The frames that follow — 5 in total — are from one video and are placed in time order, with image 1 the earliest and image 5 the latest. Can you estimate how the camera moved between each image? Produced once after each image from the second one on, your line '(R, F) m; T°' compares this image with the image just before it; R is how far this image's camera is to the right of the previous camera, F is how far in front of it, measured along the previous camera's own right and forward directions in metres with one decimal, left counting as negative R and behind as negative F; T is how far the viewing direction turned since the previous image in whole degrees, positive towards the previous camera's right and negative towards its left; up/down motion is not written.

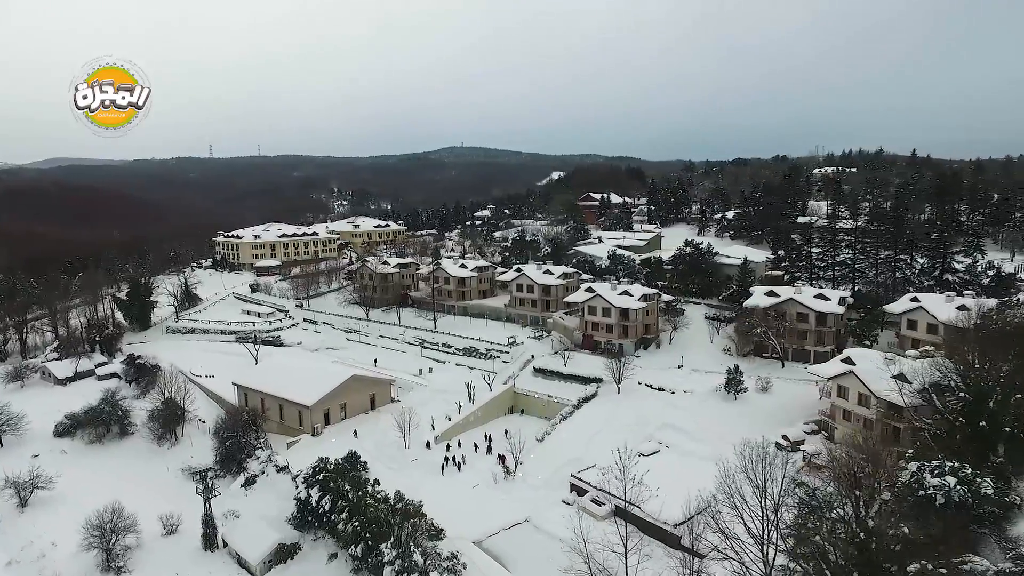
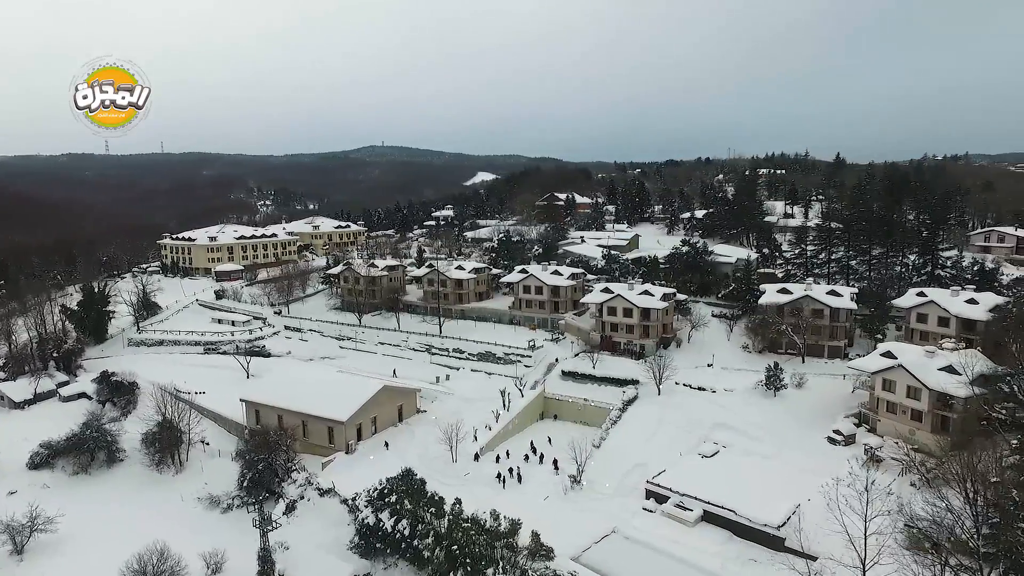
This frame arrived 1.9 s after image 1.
(-4.9, +1.3) m; +7°
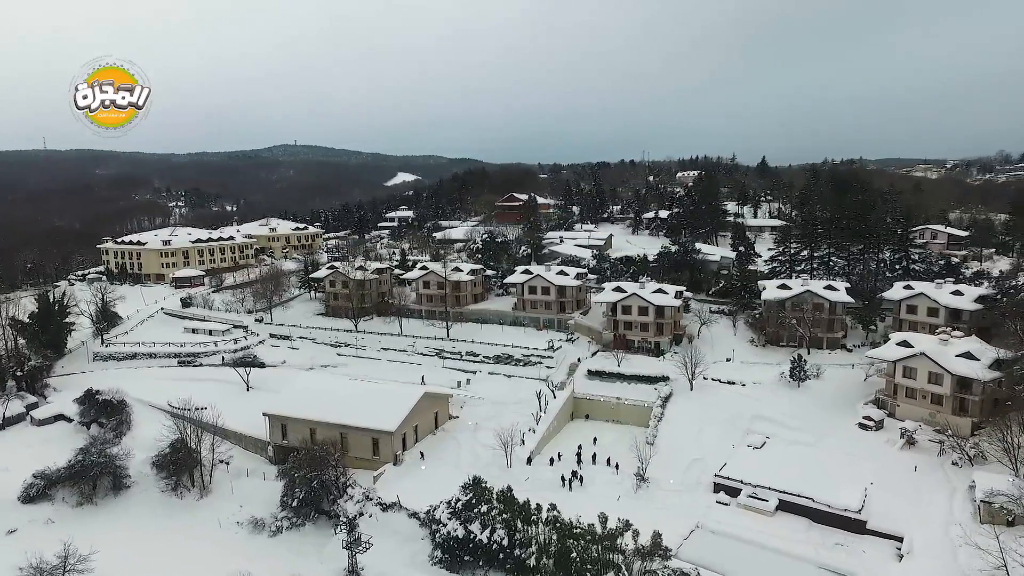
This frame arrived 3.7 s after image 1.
(-4.9, +0.7) m; +7°
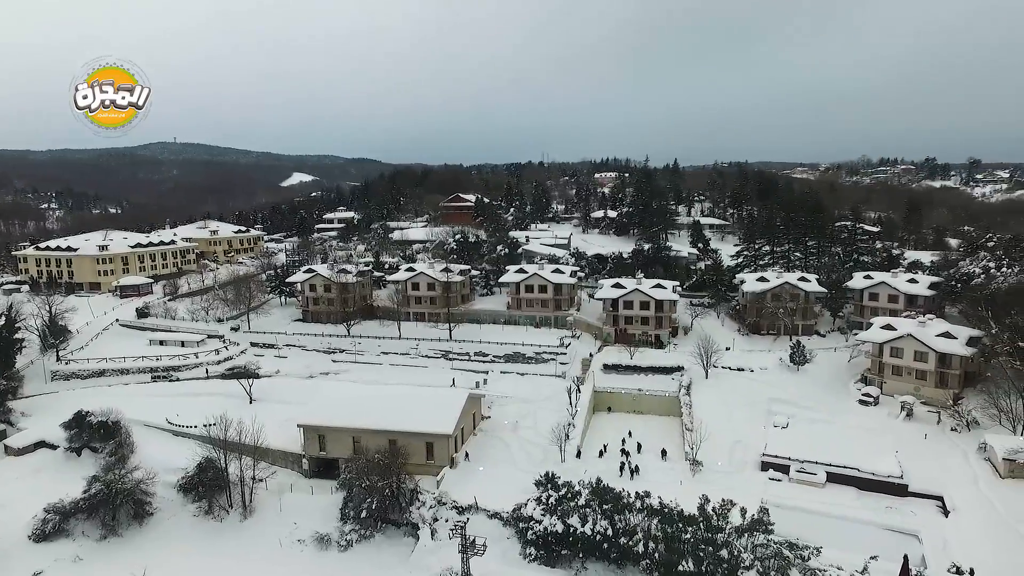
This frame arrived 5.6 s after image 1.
(-5.5, +0.2) m; +9°
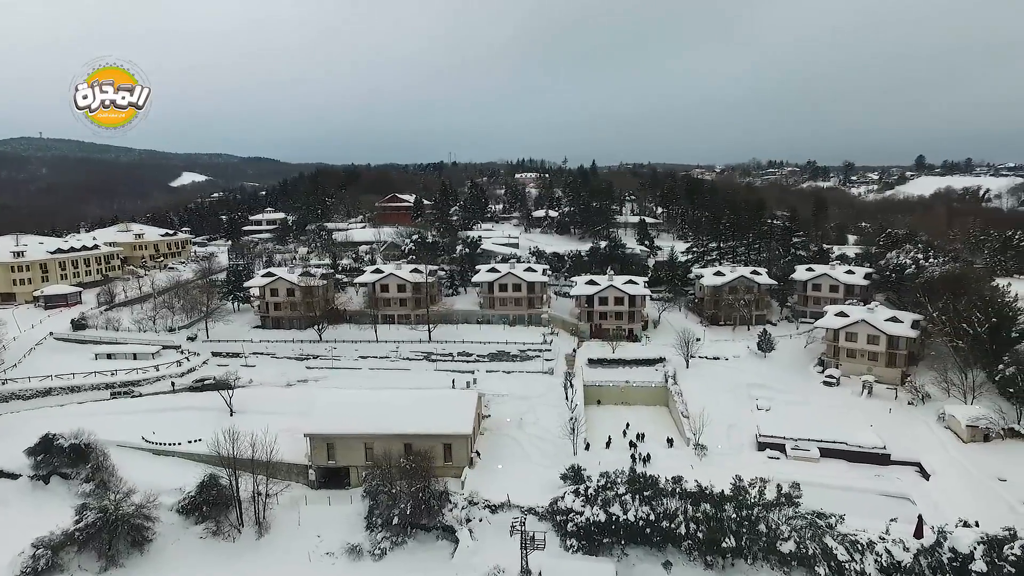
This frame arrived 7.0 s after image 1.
(-3.8, 0.0) m; +9°
